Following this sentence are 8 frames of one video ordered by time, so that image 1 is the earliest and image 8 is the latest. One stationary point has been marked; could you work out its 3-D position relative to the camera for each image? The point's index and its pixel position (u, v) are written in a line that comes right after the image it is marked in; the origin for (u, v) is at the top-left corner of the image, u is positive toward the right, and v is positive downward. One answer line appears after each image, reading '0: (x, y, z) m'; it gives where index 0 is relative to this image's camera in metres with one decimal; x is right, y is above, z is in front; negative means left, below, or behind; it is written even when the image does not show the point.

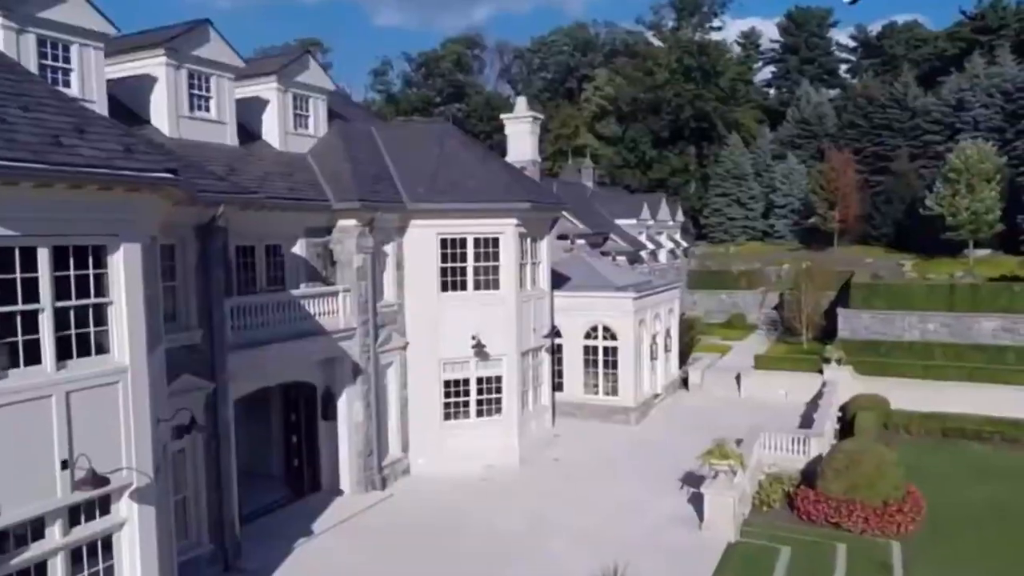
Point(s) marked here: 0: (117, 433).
0: (-4.8, -1.7, +9.2) m
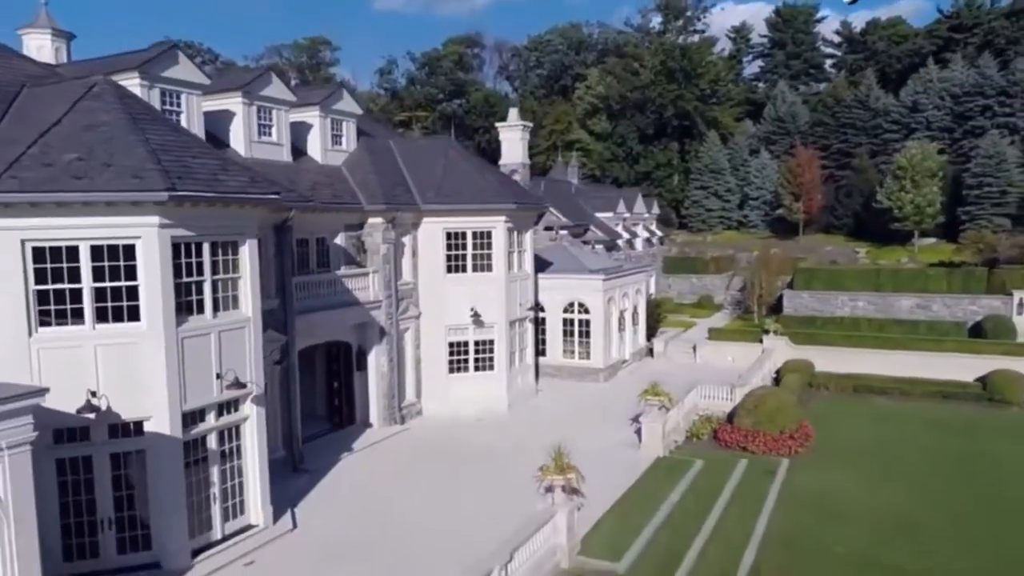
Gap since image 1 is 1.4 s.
0: (-5.1, -1.3, +14.4) m
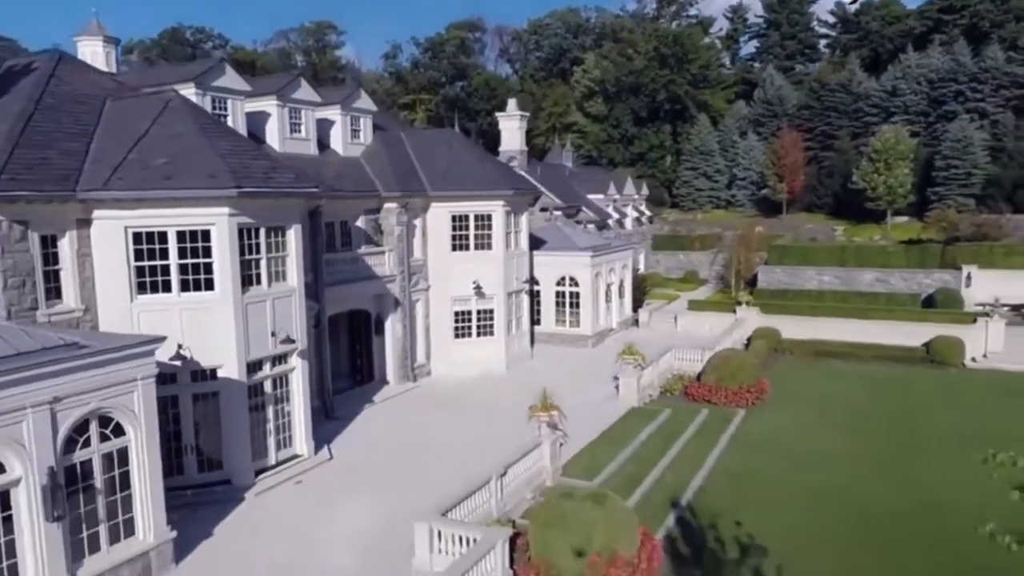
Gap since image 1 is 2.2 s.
0: (-5.2, -0.8, +17.9) m
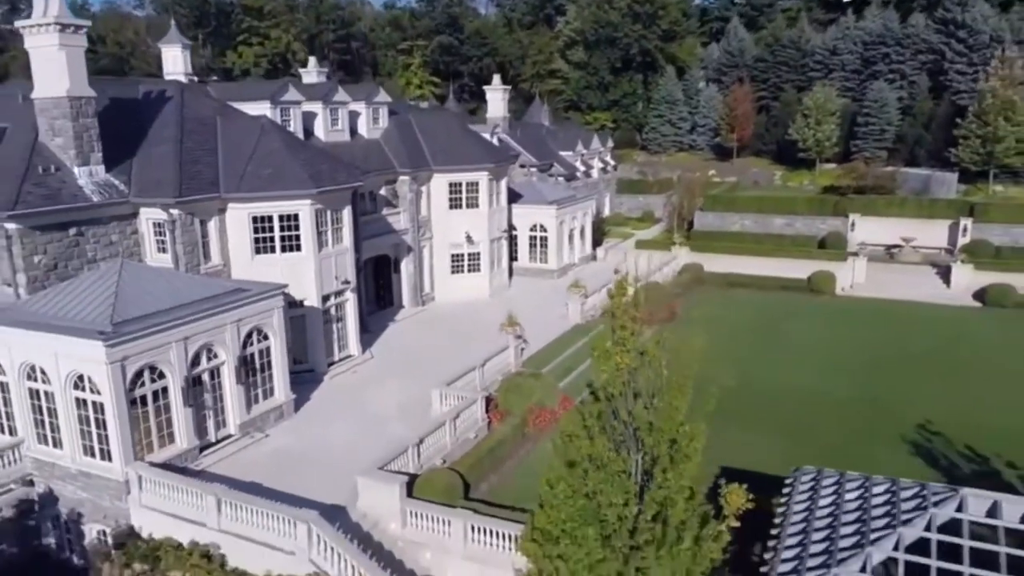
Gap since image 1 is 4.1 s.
0: (-6.0, +0.7, +27.5) m
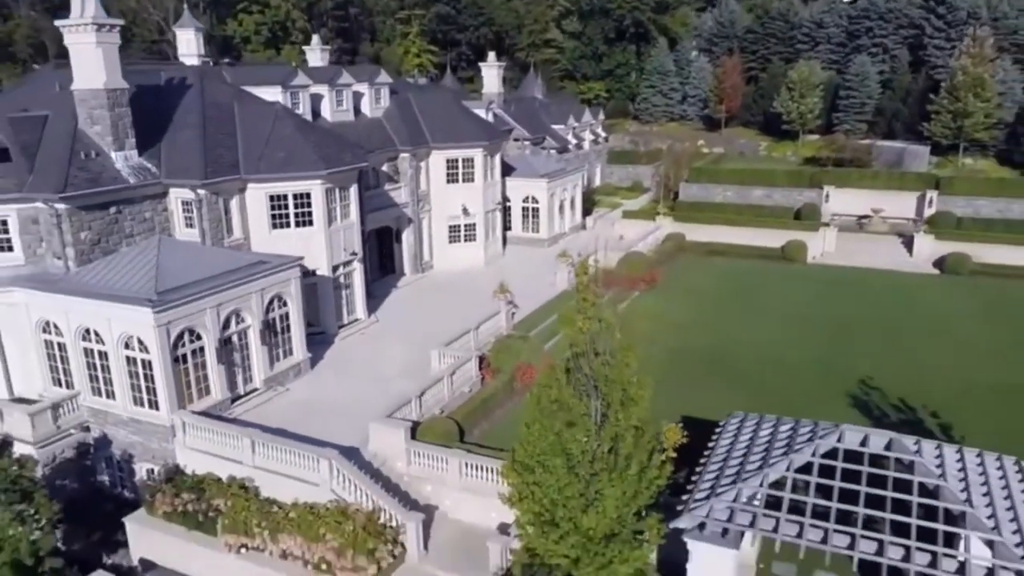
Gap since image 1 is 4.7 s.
0: (-6.3, +1.9, +30.4) m
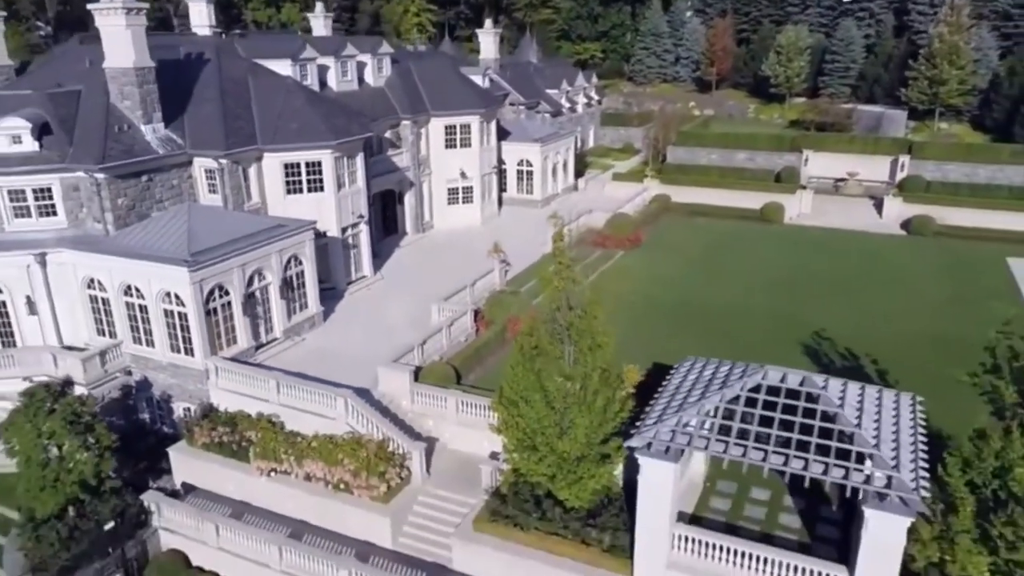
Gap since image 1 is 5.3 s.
0: (-6.6, +3.6, +33.2) m
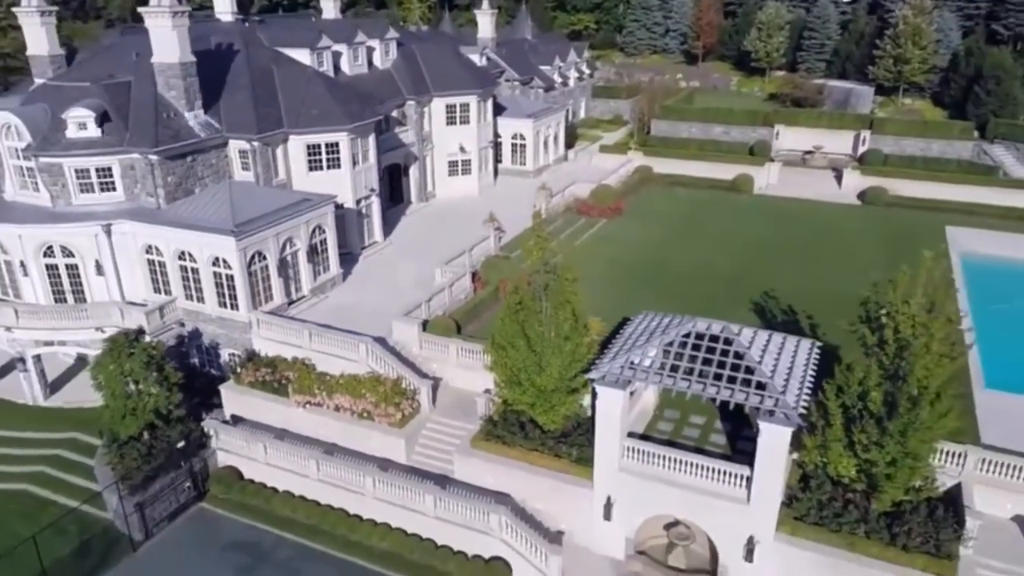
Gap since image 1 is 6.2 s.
0: (-7.0, +5.4, +37.8) m
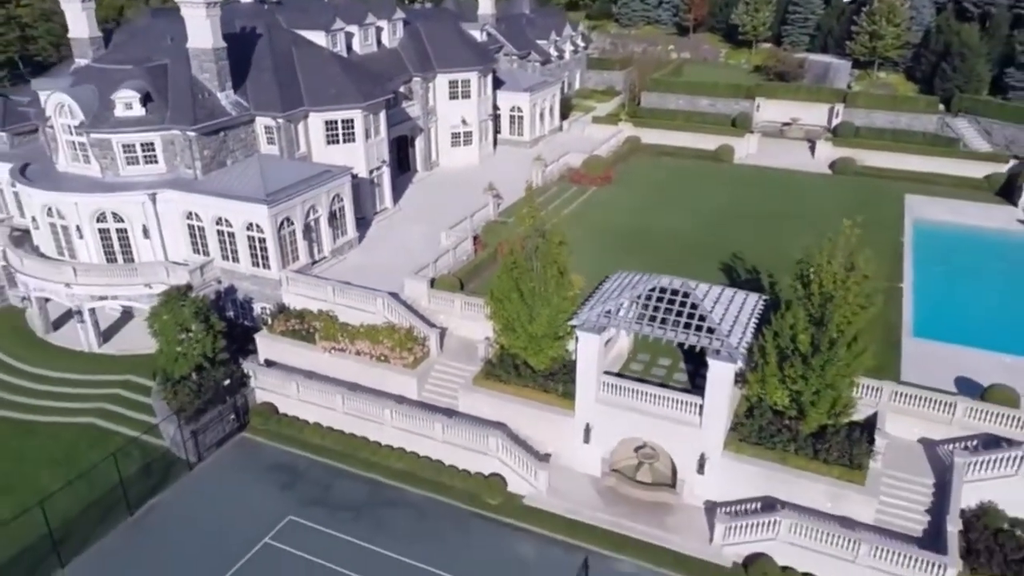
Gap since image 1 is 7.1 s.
0: (-7.1, +7.5, +41.8) m
